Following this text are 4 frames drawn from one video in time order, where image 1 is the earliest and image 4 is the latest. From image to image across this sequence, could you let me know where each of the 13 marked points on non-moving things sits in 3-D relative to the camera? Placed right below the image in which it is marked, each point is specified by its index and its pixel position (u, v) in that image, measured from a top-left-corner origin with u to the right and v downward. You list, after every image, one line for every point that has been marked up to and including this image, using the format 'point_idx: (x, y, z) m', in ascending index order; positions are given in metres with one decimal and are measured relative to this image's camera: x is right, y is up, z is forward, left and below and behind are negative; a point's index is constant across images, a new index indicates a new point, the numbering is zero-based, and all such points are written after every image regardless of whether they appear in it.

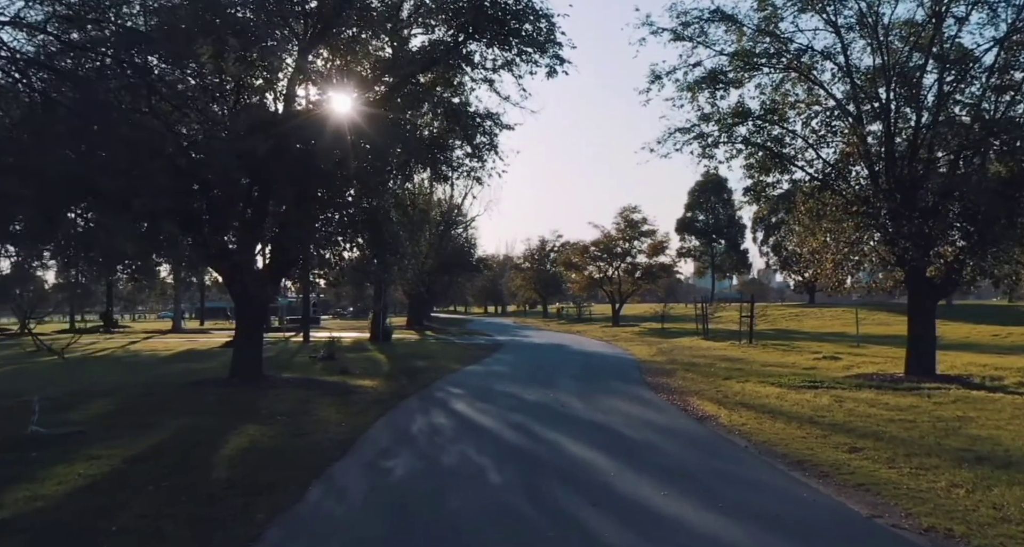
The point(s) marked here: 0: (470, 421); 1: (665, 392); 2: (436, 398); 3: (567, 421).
0: (-0.7, -2.6, +12.4) m
1: (+3.5, -2.7, +15.9) m
2: (-1.7, -2.7, +15.5) m
3: (+1.0, -2.6, +12.4) m
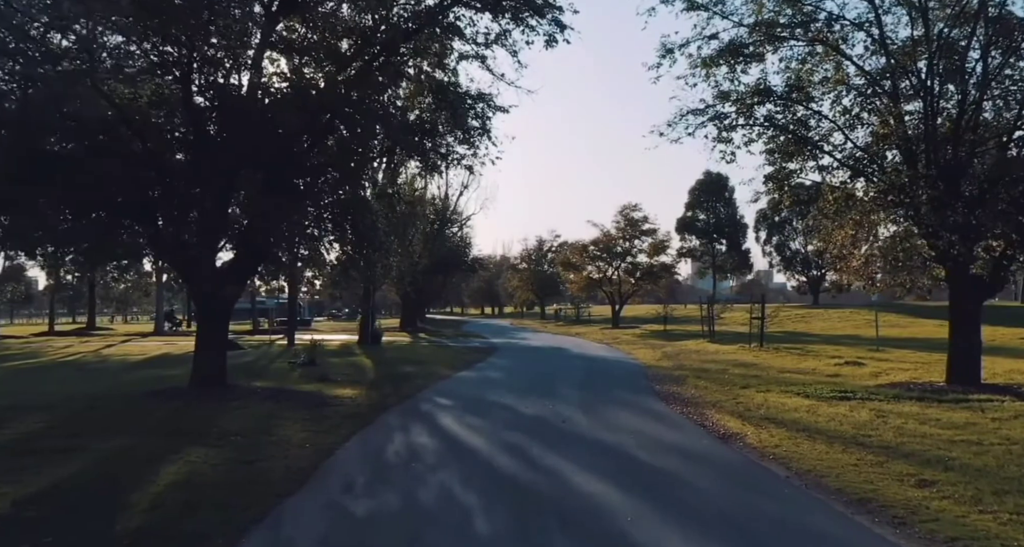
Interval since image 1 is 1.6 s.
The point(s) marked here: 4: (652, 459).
0: (-0.8, -2.6, +10.7) m
1: (+3.3, -2.7, +14.2) m
2: (-1.8, -2.7, +13.7) m
3: (+0.9, -2.6, +10.7) m
4: (+1.9, -2.5, +9.5) m
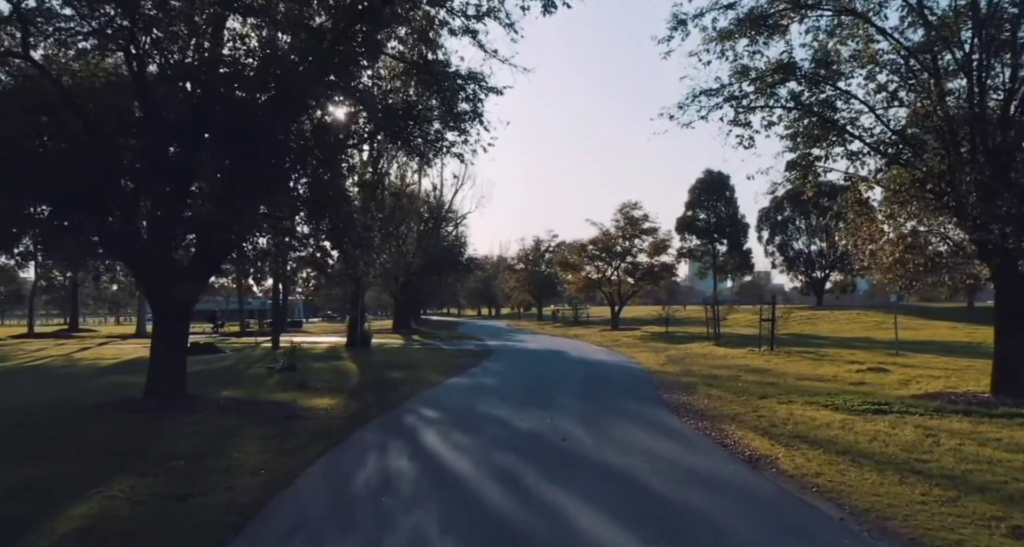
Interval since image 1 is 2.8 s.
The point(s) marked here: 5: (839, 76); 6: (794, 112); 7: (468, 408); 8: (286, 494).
0: (-0.9, -2.5, +9.1) m
1: (+3.2, -2.6, +12.6) m
2: (-1.9, -2.6, +12.2) m
3: (+0.8, -2.5, +9.2) m
4: (+1.8, -2.4, +7.9) m
5: (+6.1, +3.7, +13.1) m
6: (+5.4, +3.1, +13.5) m
7: (-0.9, -2.7, +14.3) m
8: (-2.5, -2.5, +8.0) m
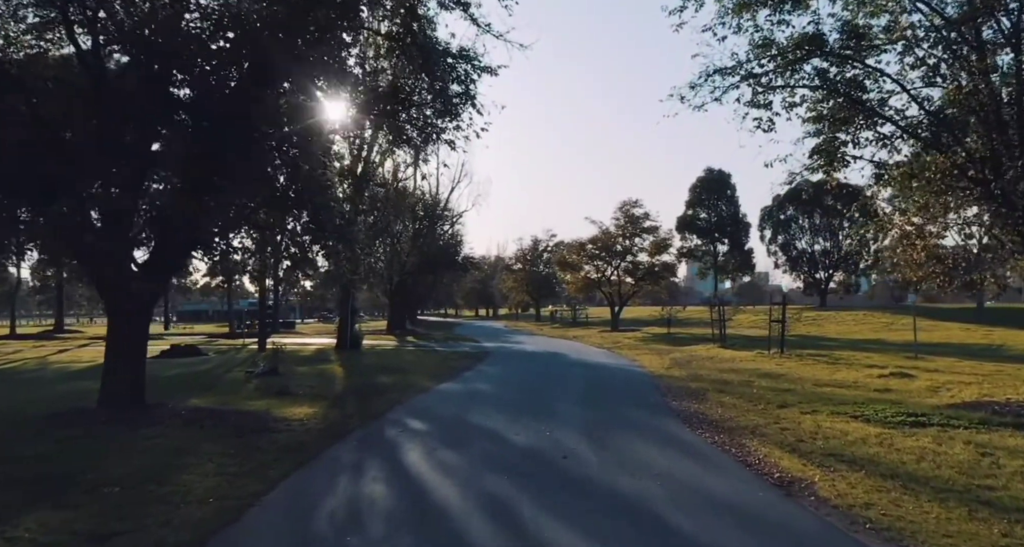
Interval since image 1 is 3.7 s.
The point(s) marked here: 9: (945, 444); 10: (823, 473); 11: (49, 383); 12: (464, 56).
0: (-1.0, -2.4, +7.8) m
1: (+3.2, -2.6, +11.3) m
2: (-2.0, -2.6, +10.9) m
3: (+0.7, -2.4, +7.9) m
4: (+1.7, -2.4, +6.7) m
5: (+6.0, +3.8, +11.9) m
6: (+5.3, +3.2, +12.3) m
7: (-1.0, -2.7, +13.0) m
8: (-2.6, -2.4, +6.7) m
9: (+5.7, -2.3, +9.3) m
10: (+3.7, -2.4, +8.4) m
11: (-12.8, -3.0, +19.7) m
12: (-1.0, +4.4, +14.1) m
